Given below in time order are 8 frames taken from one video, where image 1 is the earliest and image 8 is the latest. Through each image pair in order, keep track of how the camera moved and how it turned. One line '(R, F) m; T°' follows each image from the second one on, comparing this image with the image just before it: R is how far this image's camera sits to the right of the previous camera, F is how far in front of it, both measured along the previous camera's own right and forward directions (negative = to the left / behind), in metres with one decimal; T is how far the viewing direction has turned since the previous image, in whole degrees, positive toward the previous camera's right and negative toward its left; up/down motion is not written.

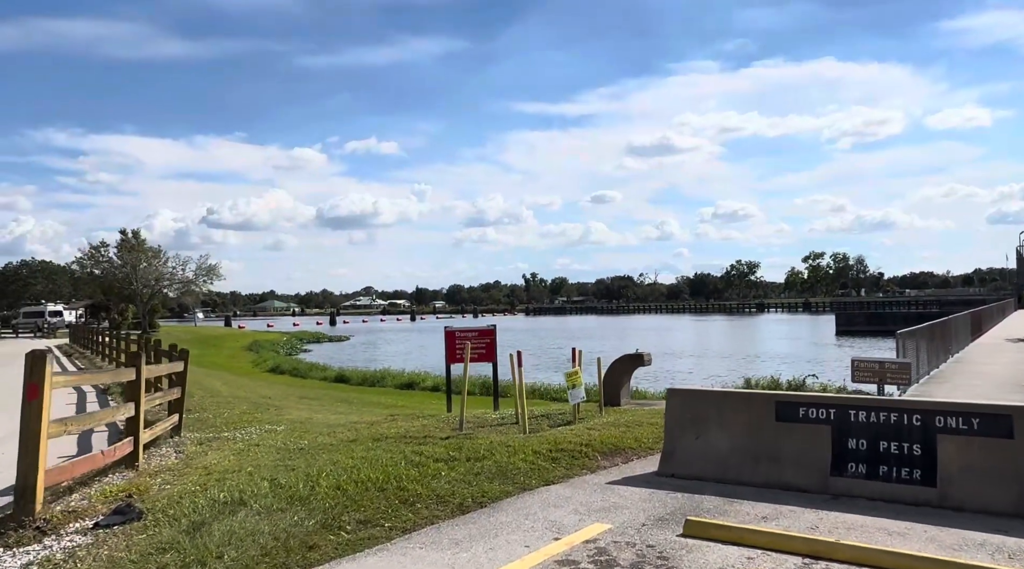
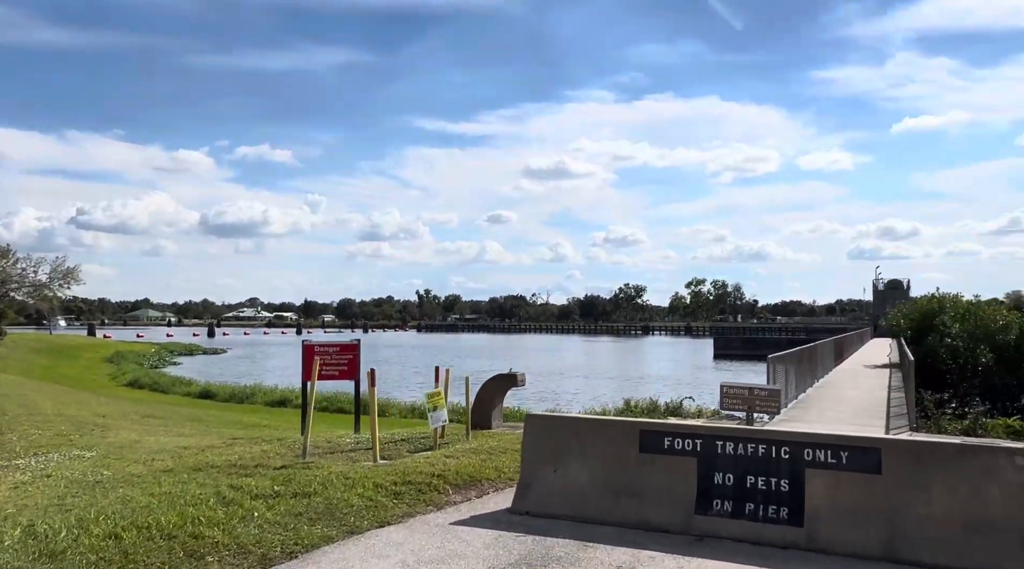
(+0.3, +0.5) m; +8°
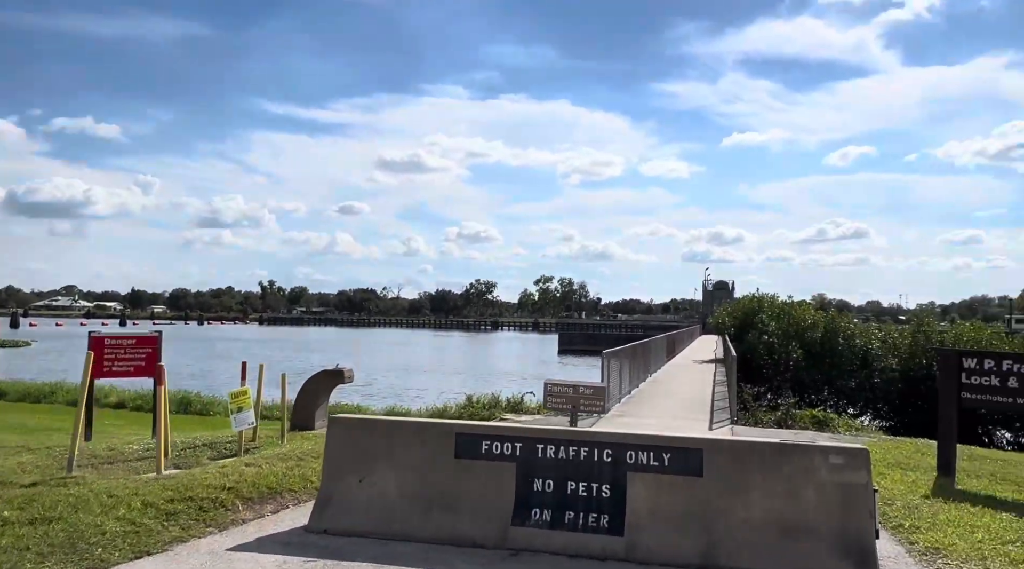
(+0.2, +0.5) m; +11°
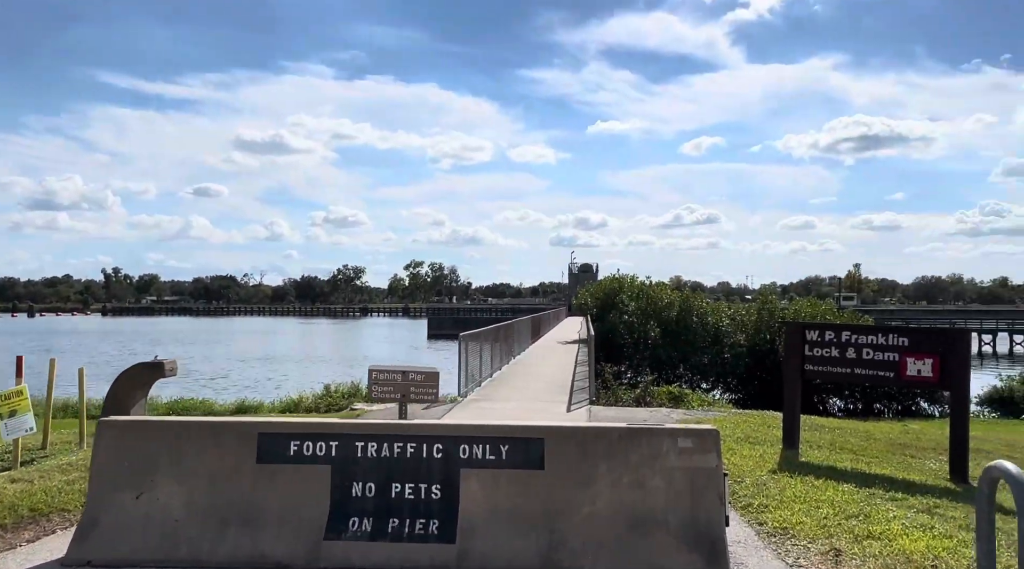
(+0.3, +0.6) m; +9°
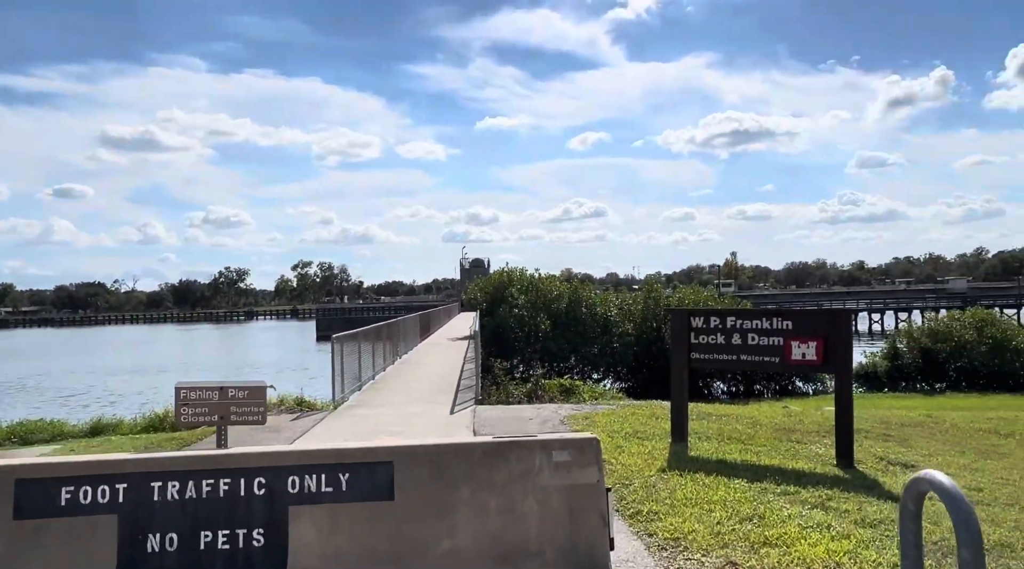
(+0.2, +0.7) m; +7°
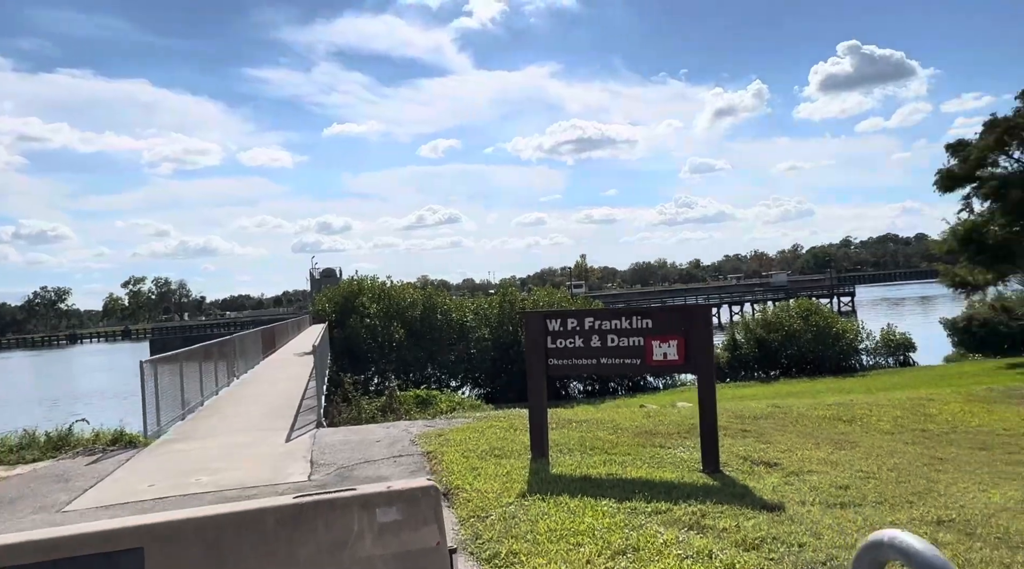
(+0.2, +0.9) m; +10°
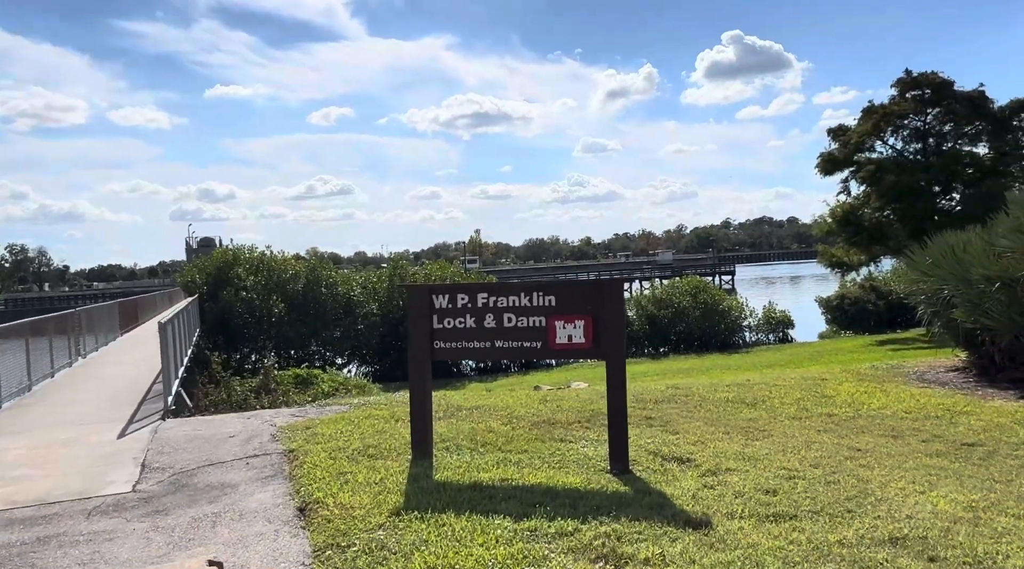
(+0.1, +1.3) m; +7°
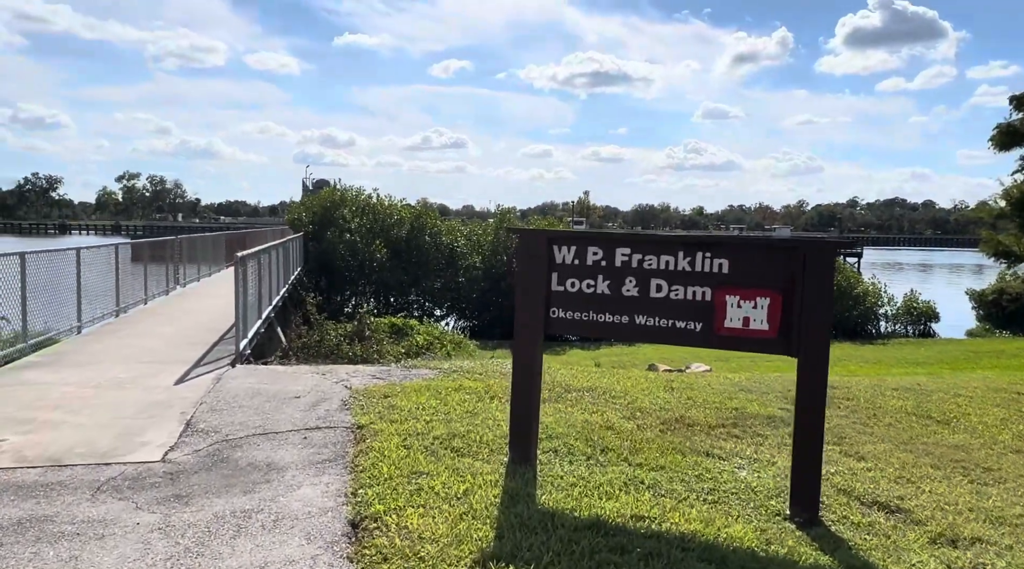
(-0.3, +2.2) m; -7°
